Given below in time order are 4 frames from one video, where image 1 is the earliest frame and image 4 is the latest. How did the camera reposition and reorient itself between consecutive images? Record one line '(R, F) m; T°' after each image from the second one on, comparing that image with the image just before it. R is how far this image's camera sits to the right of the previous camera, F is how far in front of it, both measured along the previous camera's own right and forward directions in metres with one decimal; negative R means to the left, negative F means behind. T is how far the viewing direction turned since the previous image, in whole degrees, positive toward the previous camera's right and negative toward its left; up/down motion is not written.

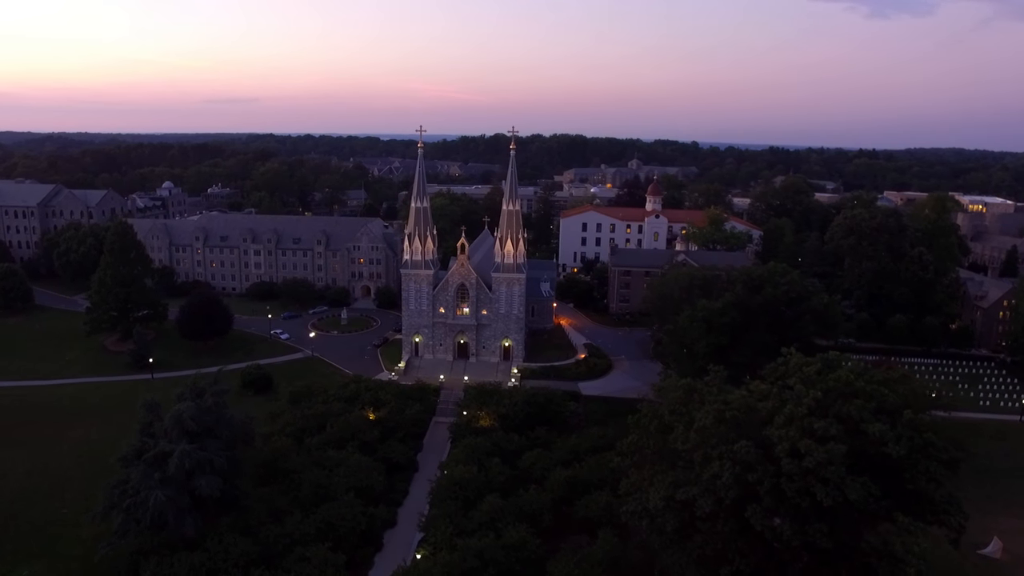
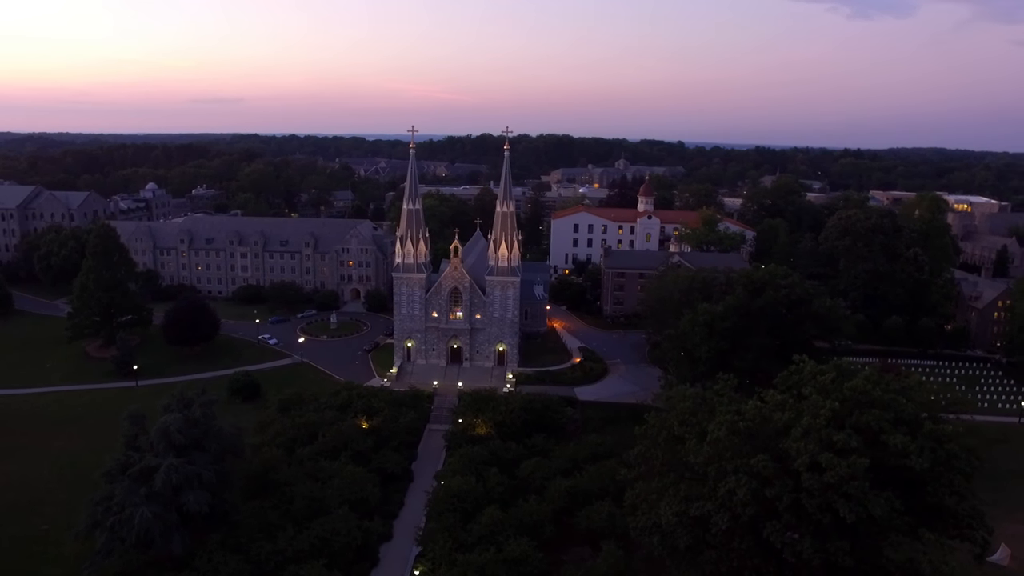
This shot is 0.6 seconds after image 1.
(-0.5, +0.9) m; +1°
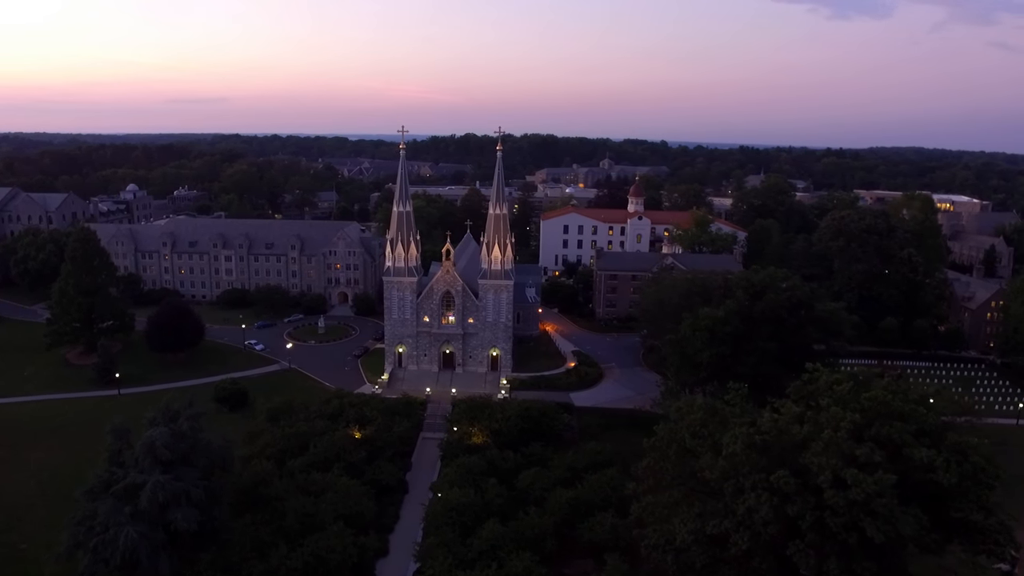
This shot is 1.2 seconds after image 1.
(-0.6, +0.9) m; +1°
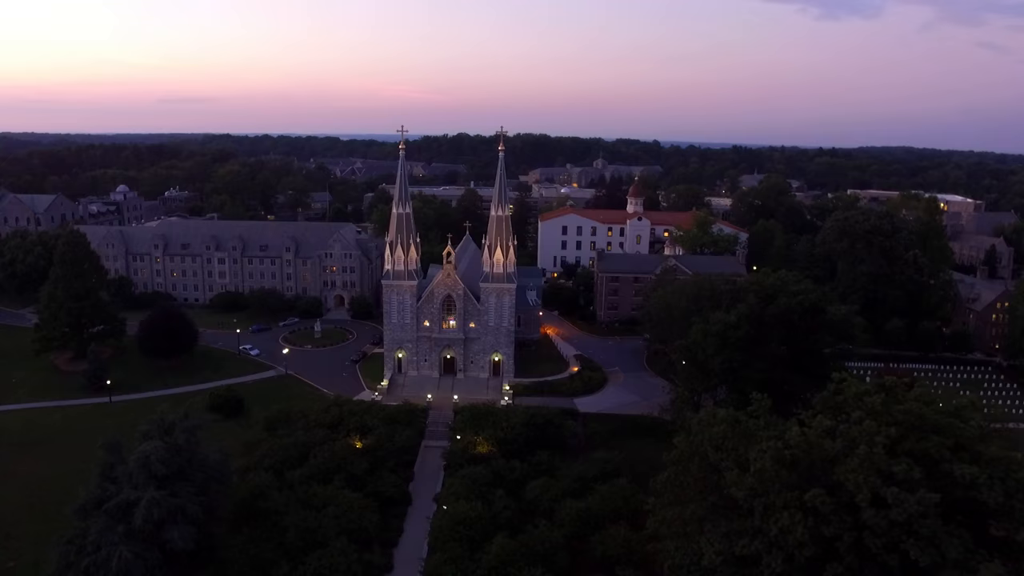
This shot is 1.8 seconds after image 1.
(-0.6, +1.0) m; +1°
